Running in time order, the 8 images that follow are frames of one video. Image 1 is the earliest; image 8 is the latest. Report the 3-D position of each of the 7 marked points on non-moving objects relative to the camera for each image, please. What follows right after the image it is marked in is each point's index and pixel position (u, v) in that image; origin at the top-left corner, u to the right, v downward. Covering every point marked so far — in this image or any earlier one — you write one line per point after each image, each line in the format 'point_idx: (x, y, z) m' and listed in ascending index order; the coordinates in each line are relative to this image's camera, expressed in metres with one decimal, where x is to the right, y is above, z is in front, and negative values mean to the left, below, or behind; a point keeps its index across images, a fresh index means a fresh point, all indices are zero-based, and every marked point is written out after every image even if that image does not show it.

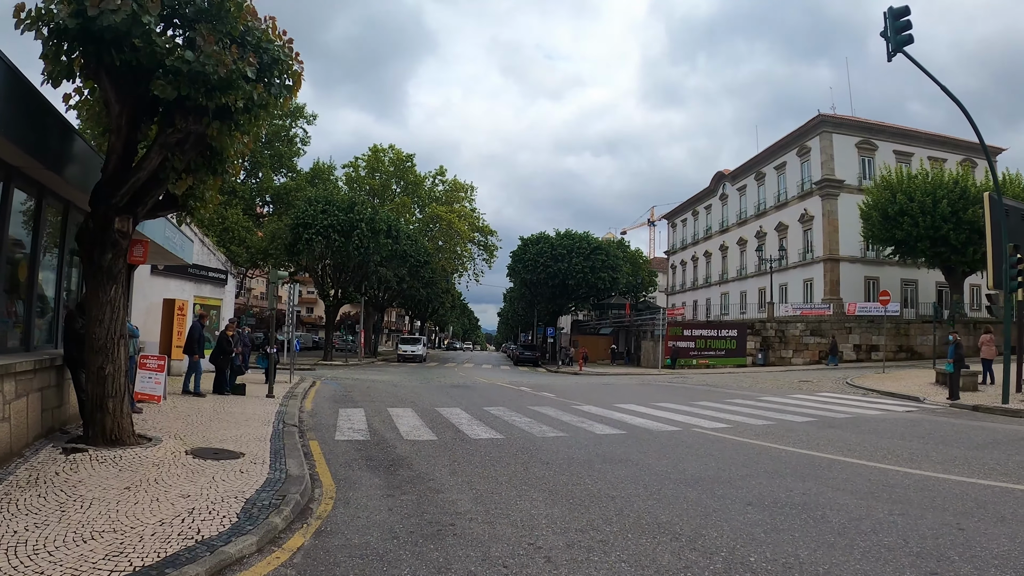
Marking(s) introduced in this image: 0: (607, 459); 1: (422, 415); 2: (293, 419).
0: (+1.3, -2.3, +8.0) m
1: (-1.7, -2.3, +11.4) m
2: (-3.6, -2.1, +10.1) m
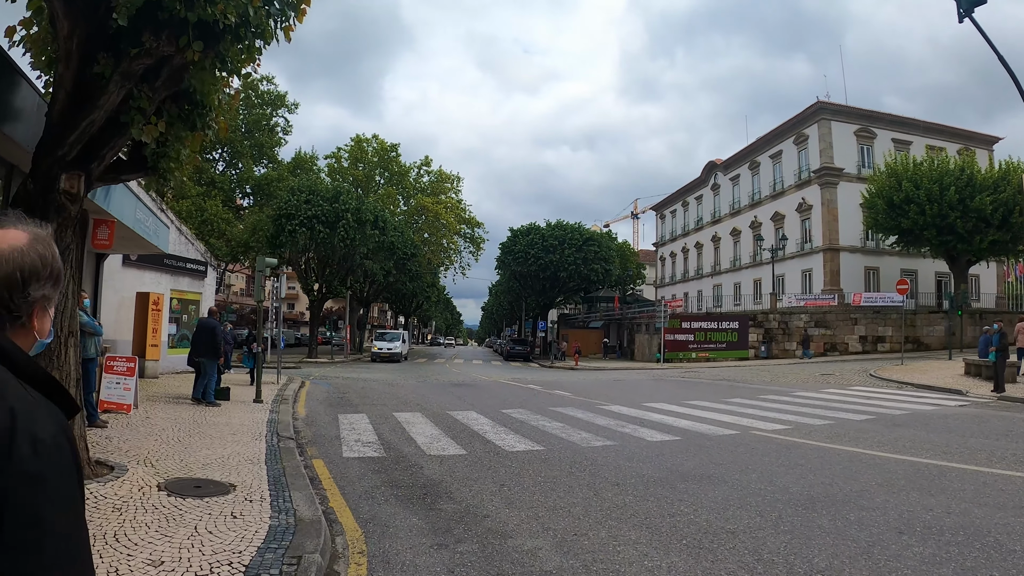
0: (+1.8, -2.0, +6.6) m
1: (-1.2, -2.1, +9.8) m
2: (-3.1, -1.9, +8.5) m
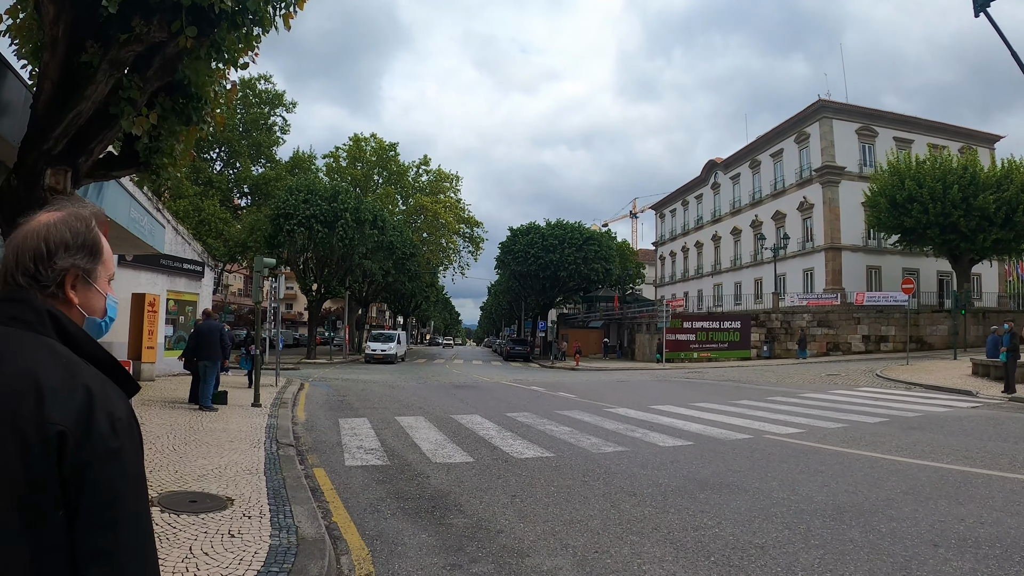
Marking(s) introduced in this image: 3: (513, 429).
0: (+1.9, -2.0, +6.3) m
1: (-1.1, -2.1, +9.5) m
2: (-3.0, -2.0, +8.2) m
3: (0.0, -2.1, +9.4) m
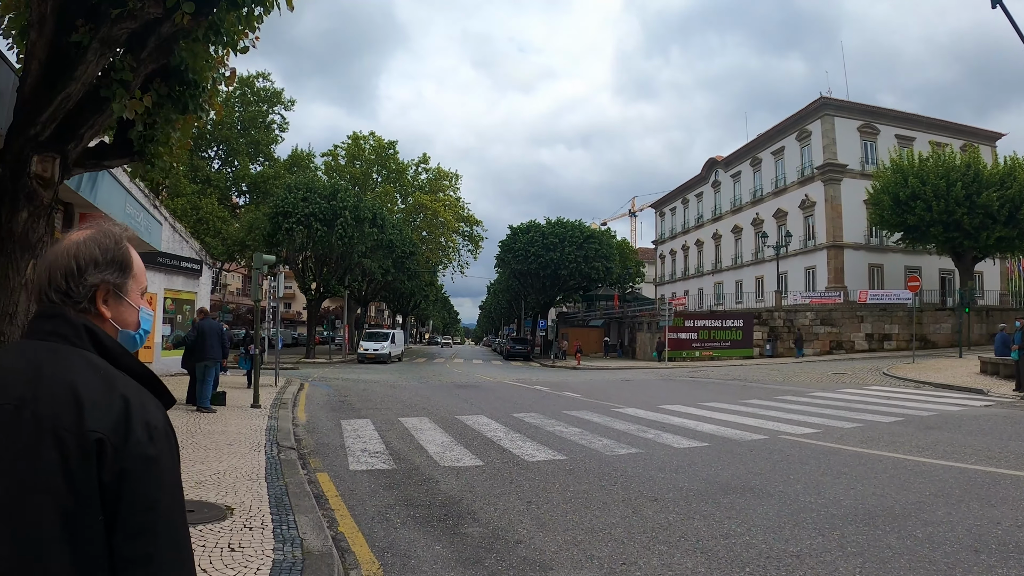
0: (+2.1, -2.0, +6.0) m
1: (-1.0, -2.1, +9.2) m
2: (-2.9, -1.9, +7.9) m
3: (+0.1, -2.1, +9.1) m
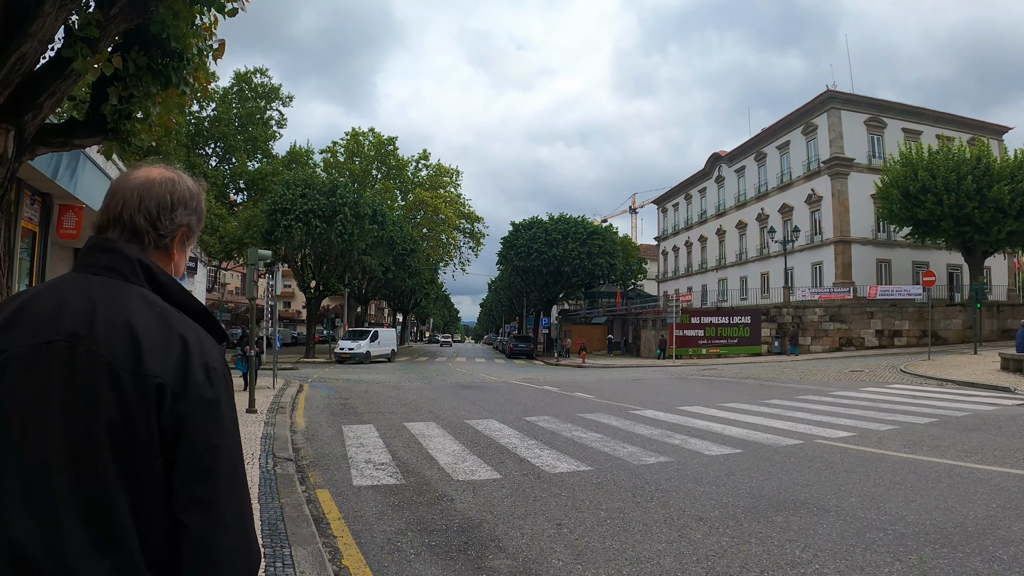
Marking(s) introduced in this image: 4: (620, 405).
0: (+2.3, -1.9, +5.3) m
1: (-0.8, -2.0, +8.6) m
2: (-2.7, -1.9, +7.2) m
3: (+0.3, -2.0, +8.4) m
4: (+2.2, -2.3, +12.2) m
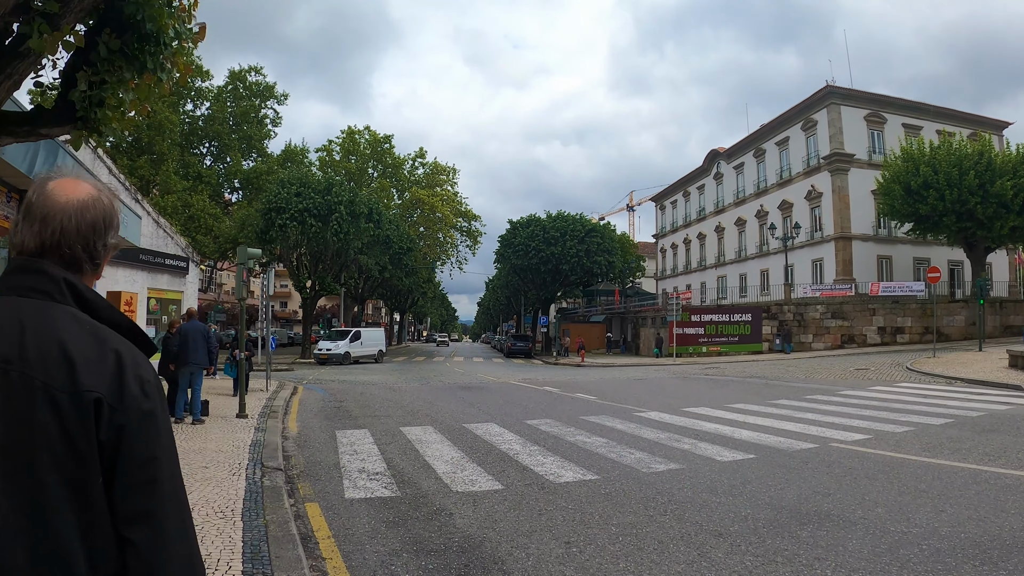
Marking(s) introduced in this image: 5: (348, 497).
0: (+2.3, -1.9, +5.0) m
1: (-0.8, -2.0, +8.2) m
2: (-2.6, -1.9, +6.8) m
3: (+0.4, -2.0, +8.1) m
4: (+2.2, -2.3, +11.9) m
5: (-1.4, -1.8, +5.4) m
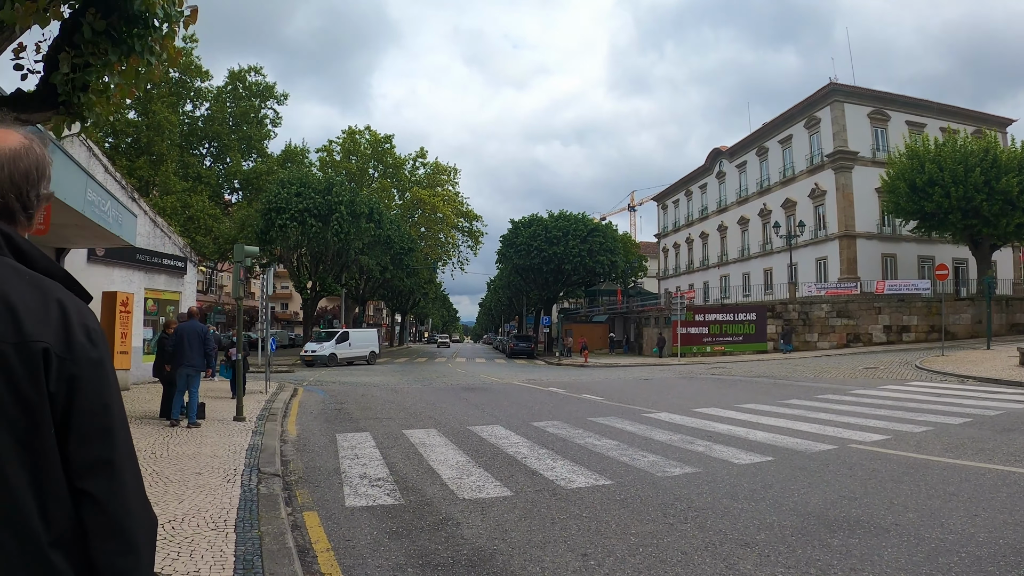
0: (+2.4, -1.8, +4.7) m
1: (-0.7, -2.0, +7.9) m
2: (-2.5, -1.8, +6.5) m
3: (+0.4, -2.0, +7.8) m
4: (+2.3, -2.2, +11.6) m
5: (-1.3, -1.8, +5.1) m
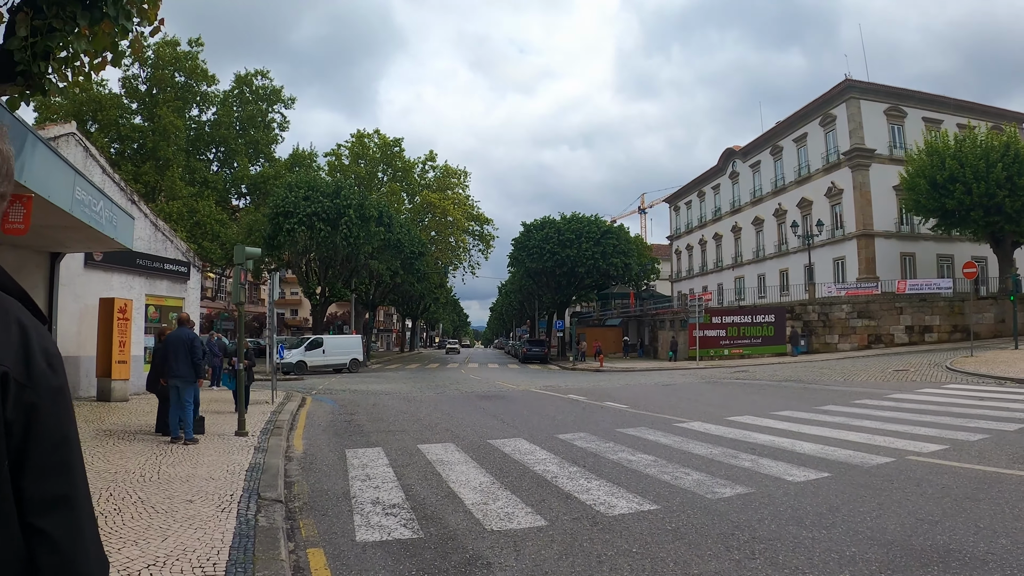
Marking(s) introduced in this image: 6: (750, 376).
0: (+2.7, -1.8, +3.9) m
1: (-0.4, -2.0, +7.2) m
2: (-2.3, -1.9, +5.9) m
3: (+0.7, -2.0, +7.0) m
4: (+2.6, -2.2, +10.8) m
5: (-1.1, -1.8, +4.4) m
6: (+7.6, -2.8, +19.6) m
